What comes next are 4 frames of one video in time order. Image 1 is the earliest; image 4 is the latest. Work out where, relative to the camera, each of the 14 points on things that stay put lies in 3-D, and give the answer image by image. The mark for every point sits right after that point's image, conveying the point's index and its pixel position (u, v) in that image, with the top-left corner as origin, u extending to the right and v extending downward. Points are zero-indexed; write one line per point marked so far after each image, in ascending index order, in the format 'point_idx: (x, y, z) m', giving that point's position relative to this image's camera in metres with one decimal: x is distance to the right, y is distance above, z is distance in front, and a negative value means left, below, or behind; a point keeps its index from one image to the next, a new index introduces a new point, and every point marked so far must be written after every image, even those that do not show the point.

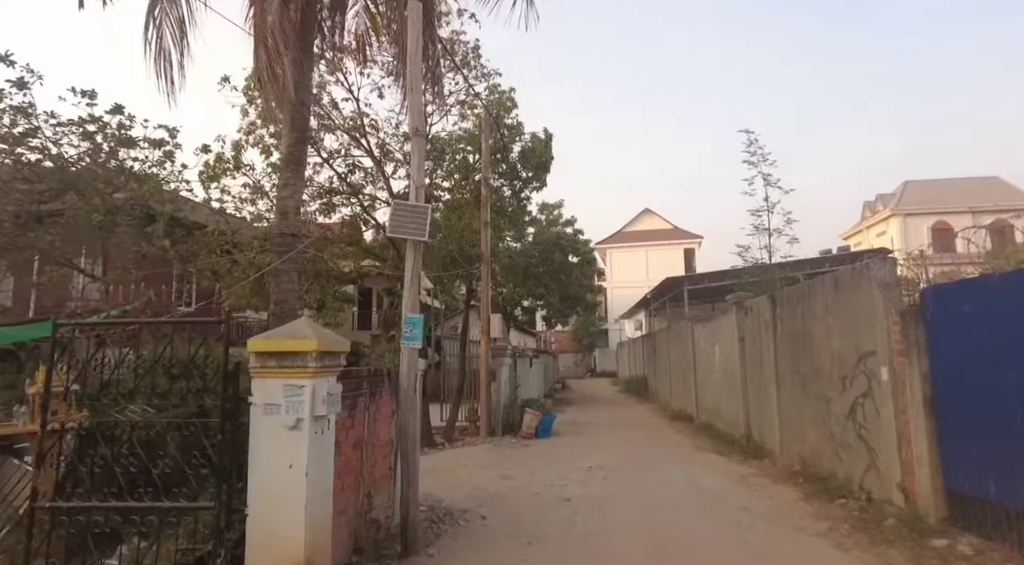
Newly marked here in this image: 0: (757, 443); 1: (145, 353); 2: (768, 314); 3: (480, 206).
0: (+3.9, -2.6, +9.5) m
1: (-2.4, -0.5, +3.9) m
2: (+3.9, -0.5, +9.0) m
3: (-0.7, +1.7, +13.2) m
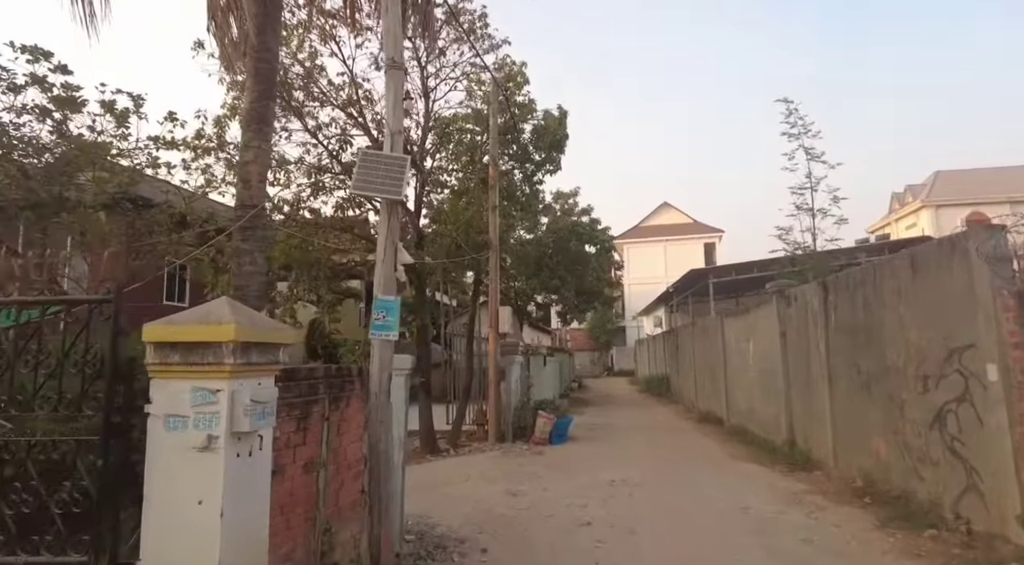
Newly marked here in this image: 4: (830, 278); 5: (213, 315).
0: (+4.0, -2.4, +8.3) m
1: (-2.4, -0.3, +2.9) m
2: (+4.0, -0.3, +7.8) m
3: (-0.5, +1.9, +12.1) m
4: (+4.0, +0.1, +7.5) m
5: (-1.4, -0.2, +2.8) m
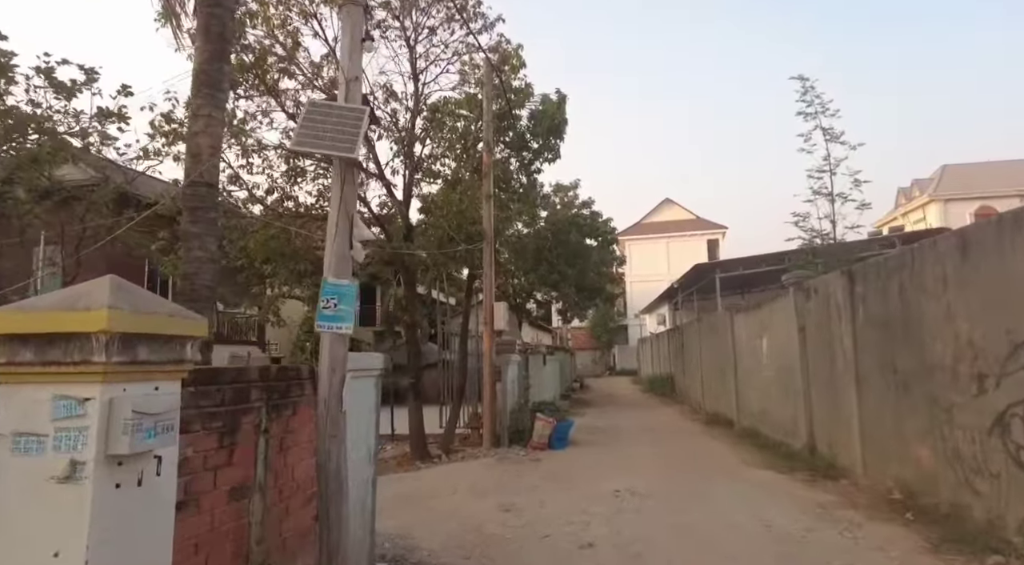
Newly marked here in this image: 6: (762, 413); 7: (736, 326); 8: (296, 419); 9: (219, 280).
0: (+4.0, -2.2, +7.6) m
1: (-2.5, -0.2, +2.1) m
2: (+3.9, -0.2, +7.1) m
3: (-0.6, +2.0, +11.4) m
4: (+3.9, +0.2, +6.8) m
5: (-1.5, -0.1, +2.1) m
6: (+4.4, -2.3, +10.5) m
7: (+4.6, -0.9, +12.4) m
8: (-1.1, -0.7, +3.3) m
9: (-2.4, 0.0, +4.9) m
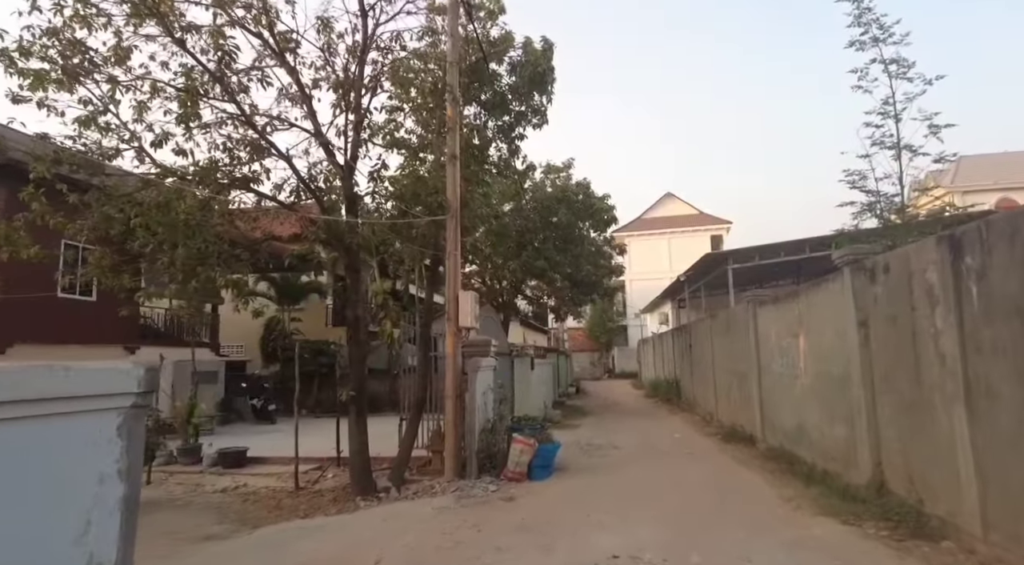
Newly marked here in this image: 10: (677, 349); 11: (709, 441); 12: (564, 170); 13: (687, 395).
0: (+3.6, -2.0, +5.4) m
1: (-2.9, 0.0, 0.0) m
2: (+3.5, +0.1, +4.9) m
3: (-1.0, +2.2, +9.2) m
4: (+3.5, +0.4, +4.6) m
5: (-1.9, +0.2, -0.1) m
6: (+4.0, -2.1, +8.4) m
7: (+4.2, -0.7, +10.2) m
8: (-1.5, -0.5, +1.1) m
9: (-2.8, +0.2, +2.7) m
10: (+5.4, -2.2, +19.8) m
11: (+3.8, -3.0, +11.5) m
12: (+1.3, +2.8, +15.1) m
13: (+5.3, -3.4, +18.1) m
